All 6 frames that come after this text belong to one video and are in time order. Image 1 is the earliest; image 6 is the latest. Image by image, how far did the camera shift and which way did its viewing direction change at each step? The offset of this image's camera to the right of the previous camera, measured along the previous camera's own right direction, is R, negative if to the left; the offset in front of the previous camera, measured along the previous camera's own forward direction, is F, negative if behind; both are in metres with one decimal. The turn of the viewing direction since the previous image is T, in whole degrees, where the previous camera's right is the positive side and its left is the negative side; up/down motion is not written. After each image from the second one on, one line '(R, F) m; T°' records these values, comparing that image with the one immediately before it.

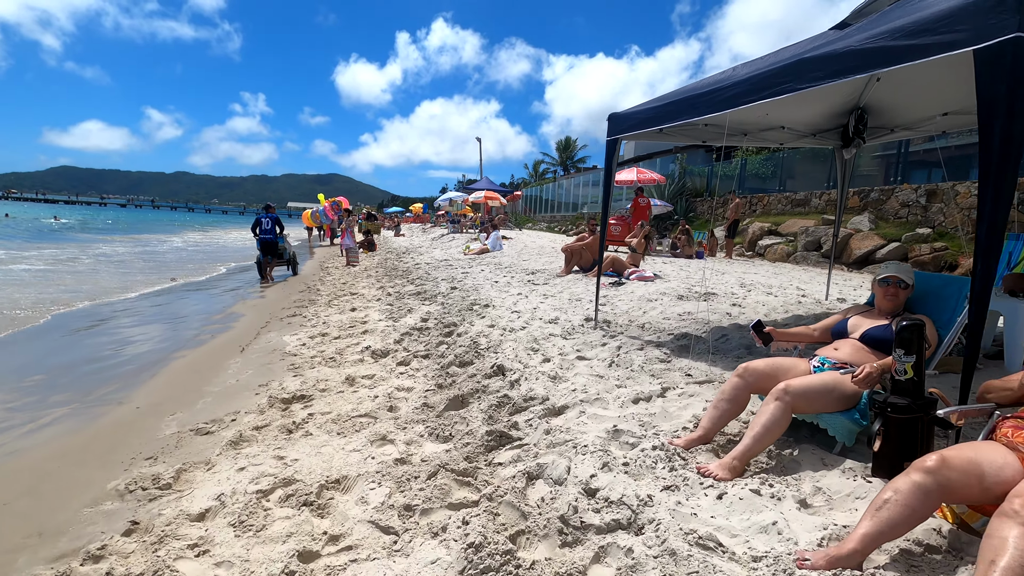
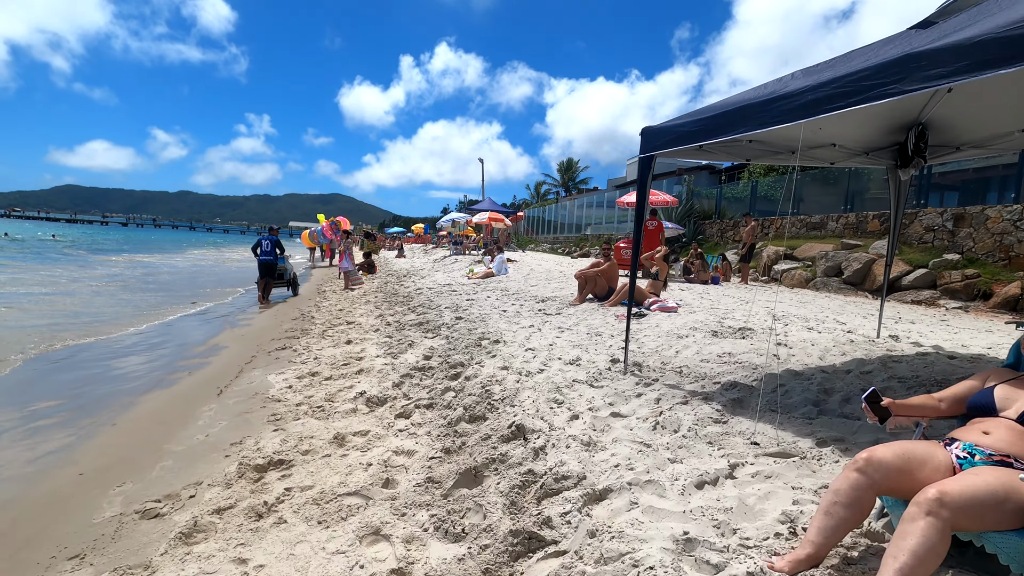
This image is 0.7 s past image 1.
(-0.1, +0.6) m; 0°
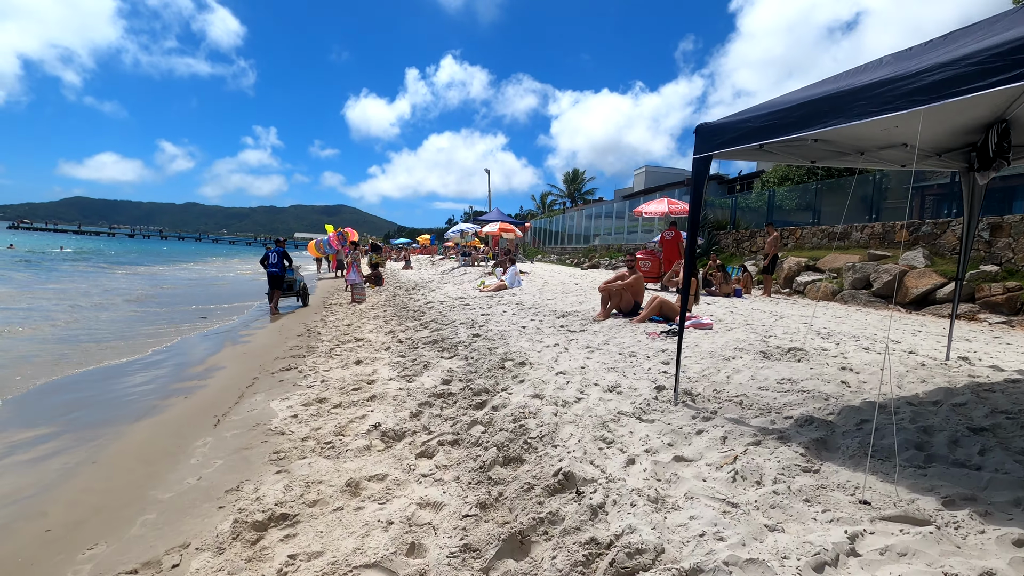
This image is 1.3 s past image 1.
(-0.2, +0.5) m; 0°
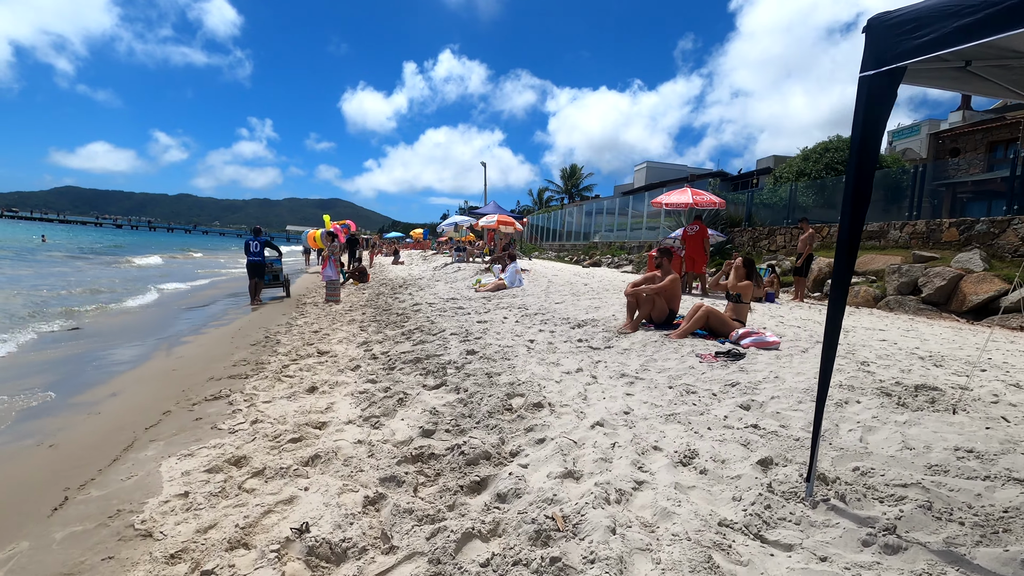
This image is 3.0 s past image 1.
(-0.1, +1.5) m; +1°
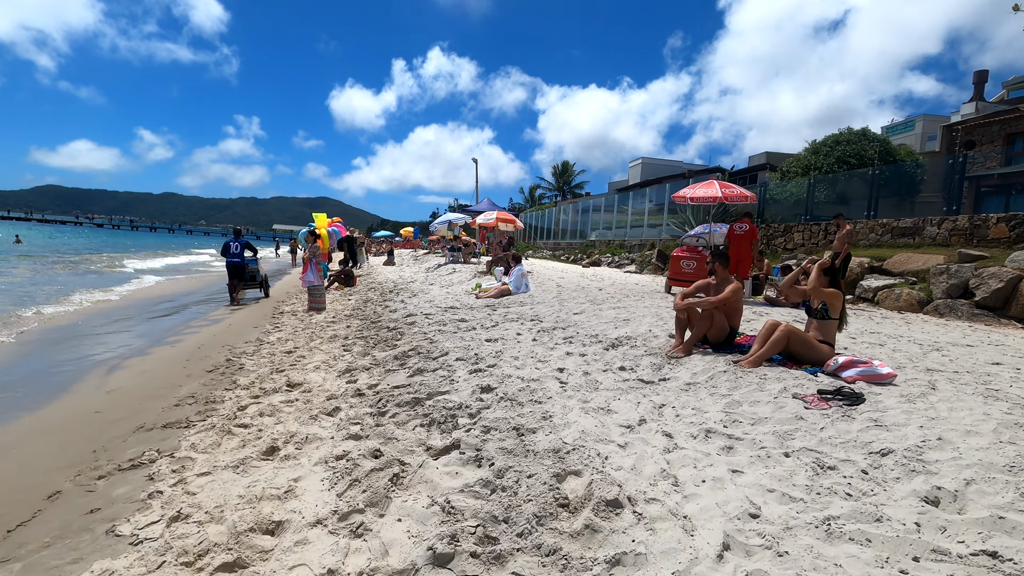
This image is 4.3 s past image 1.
(-0.3, +1.2) m; +1°
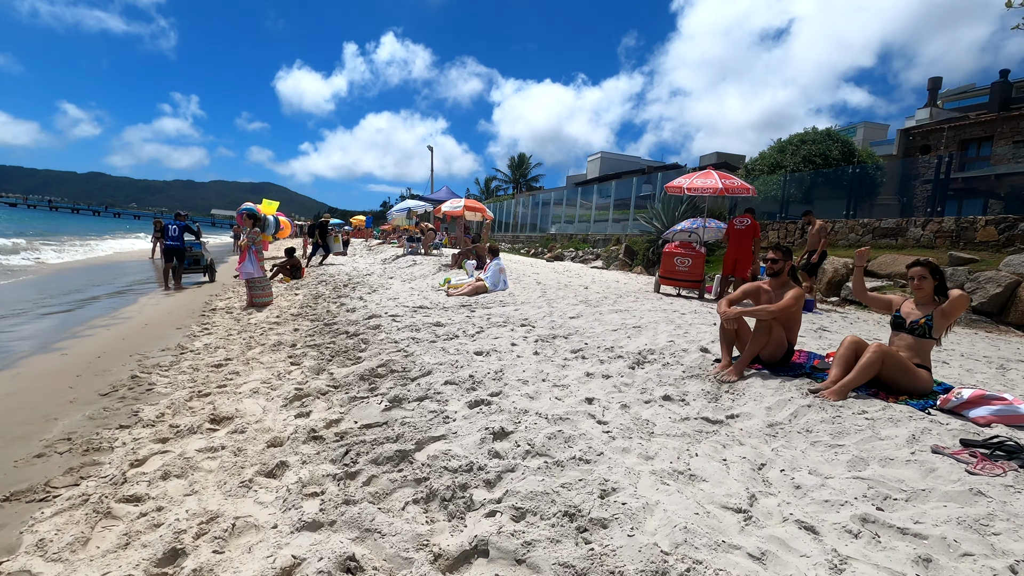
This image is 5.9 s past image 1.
(-0.4, +1.1) m; +5°
